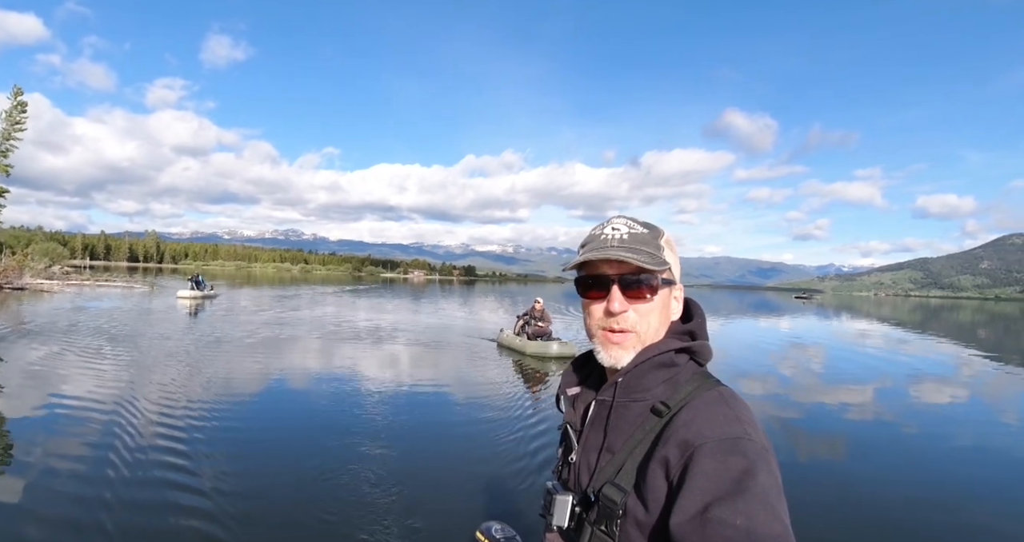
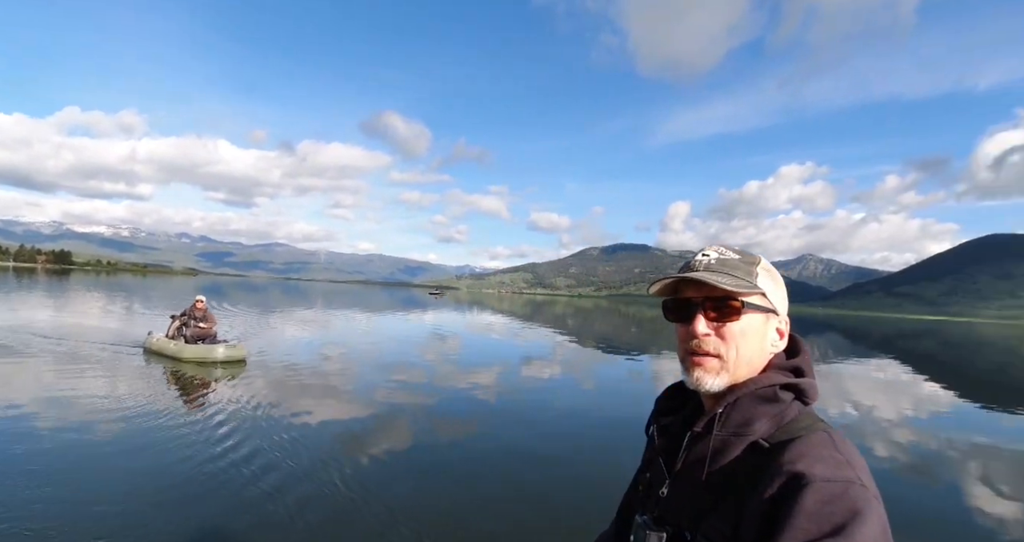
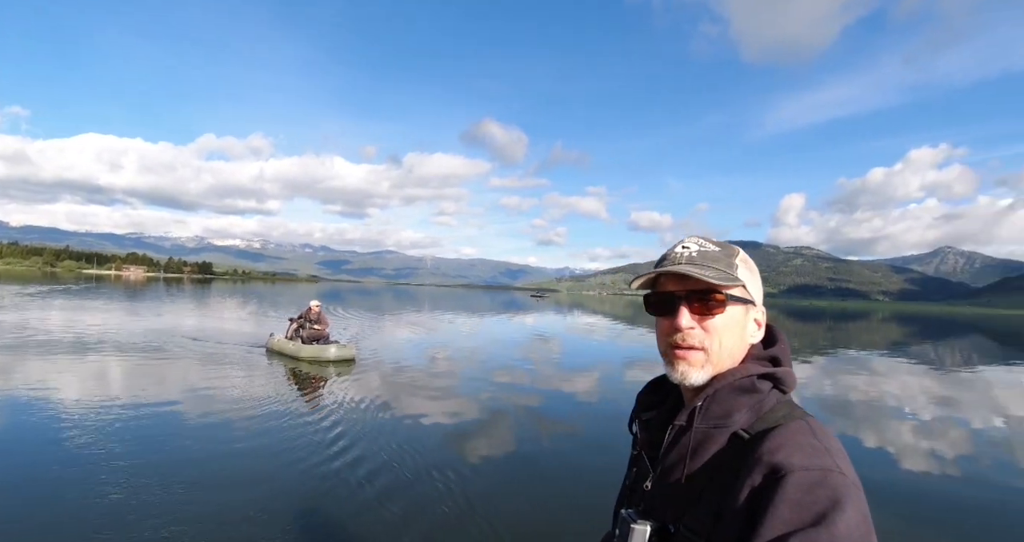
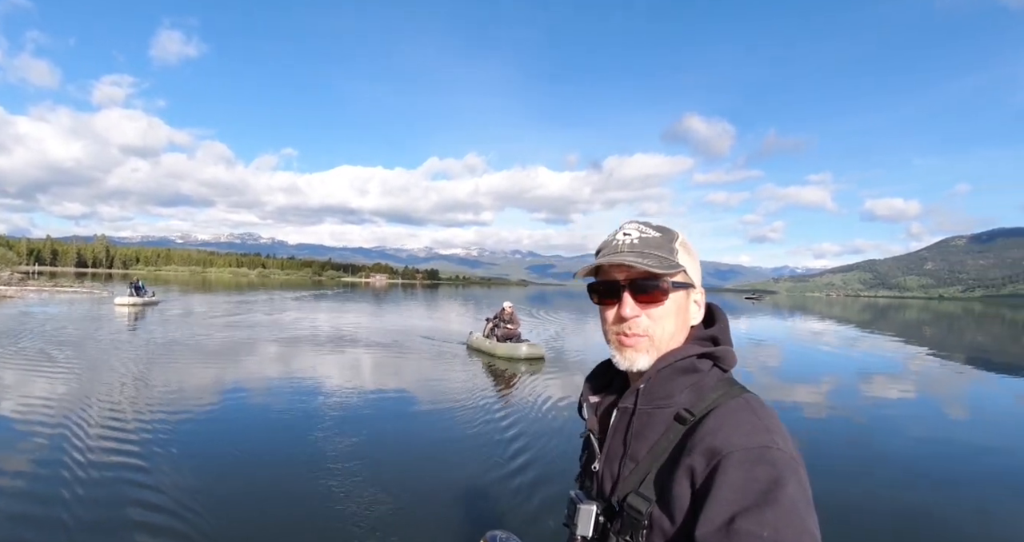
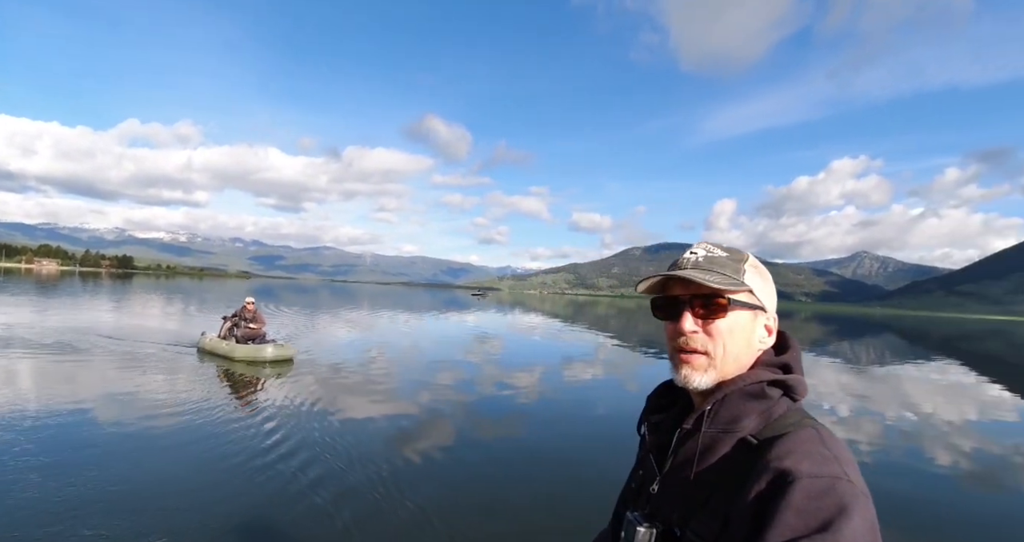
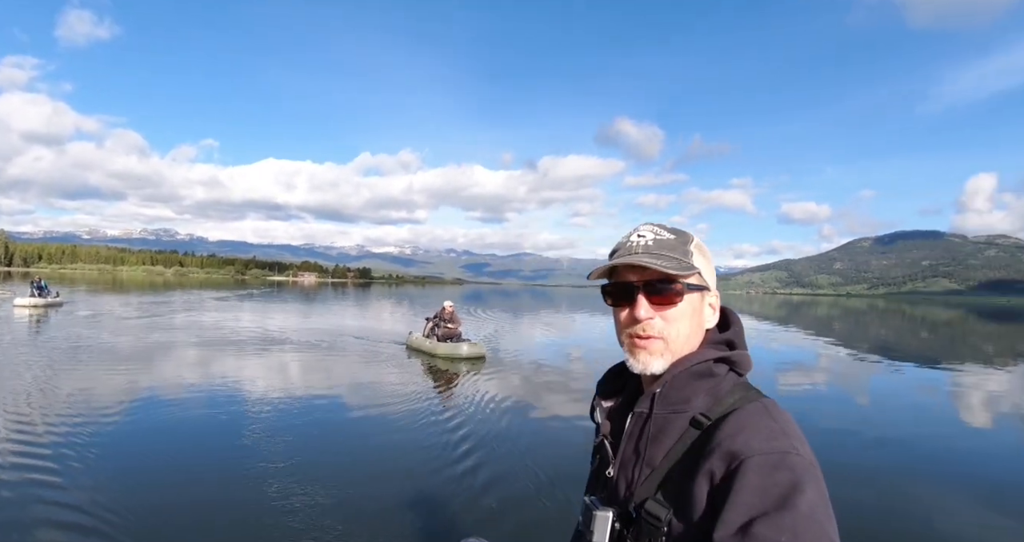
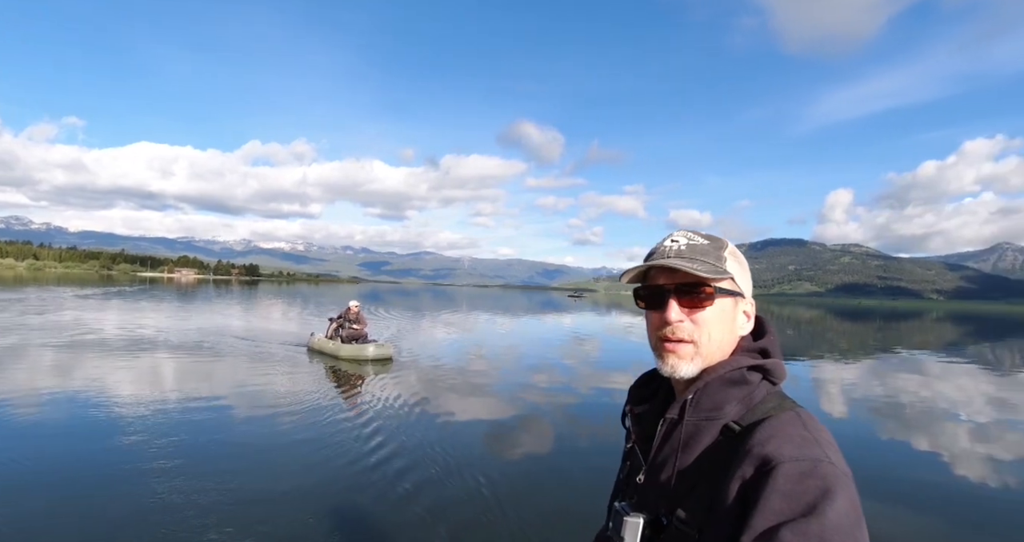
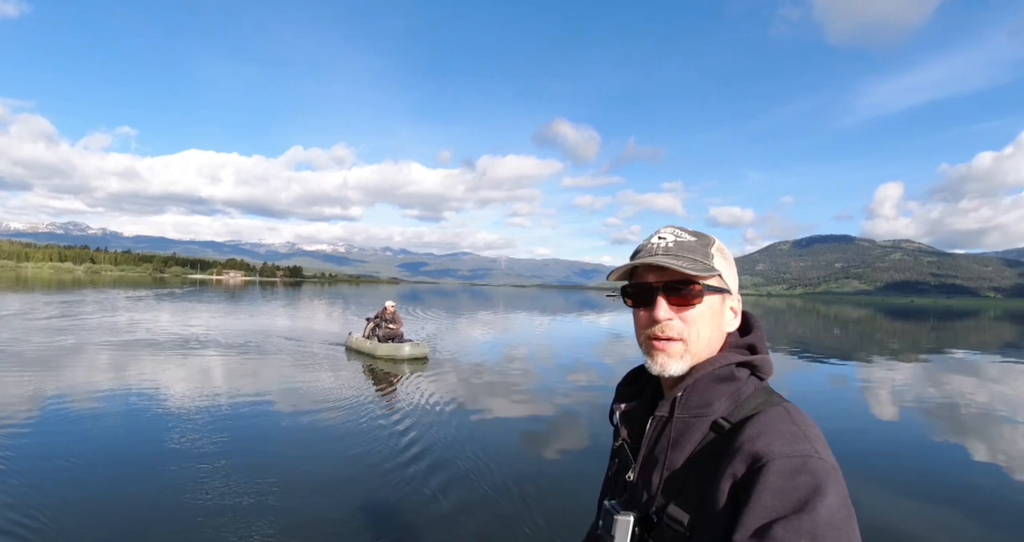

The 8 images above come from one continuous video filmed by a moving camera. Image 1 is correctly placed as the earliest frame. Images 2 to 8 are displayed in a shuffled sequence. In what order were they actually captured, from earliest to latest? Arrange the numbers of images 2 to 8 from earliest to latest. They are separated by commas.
4, 6, 8, 7, 3, 5, 2
